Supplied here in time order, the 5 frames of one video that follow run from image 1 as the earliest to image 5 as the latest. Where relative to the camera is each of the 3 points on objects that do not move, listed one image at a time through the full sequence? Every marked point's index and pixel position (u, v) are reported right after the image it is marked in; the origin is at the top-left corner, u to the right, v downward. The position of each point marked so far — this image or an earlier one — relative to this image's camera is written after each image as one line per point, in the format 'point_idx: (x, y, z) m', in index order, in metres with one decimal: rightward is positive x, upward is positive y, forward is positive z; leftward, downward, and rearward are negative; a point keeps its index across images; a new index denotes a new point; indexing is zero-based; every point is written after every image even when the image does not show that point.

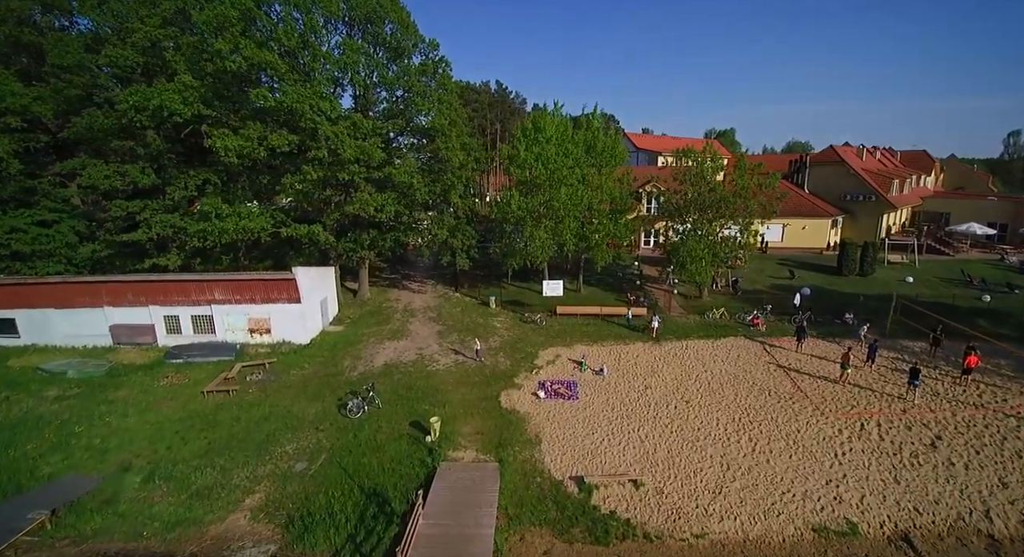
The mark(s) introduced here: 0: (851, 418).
0: (+13.0, -5.4, +20.0) m
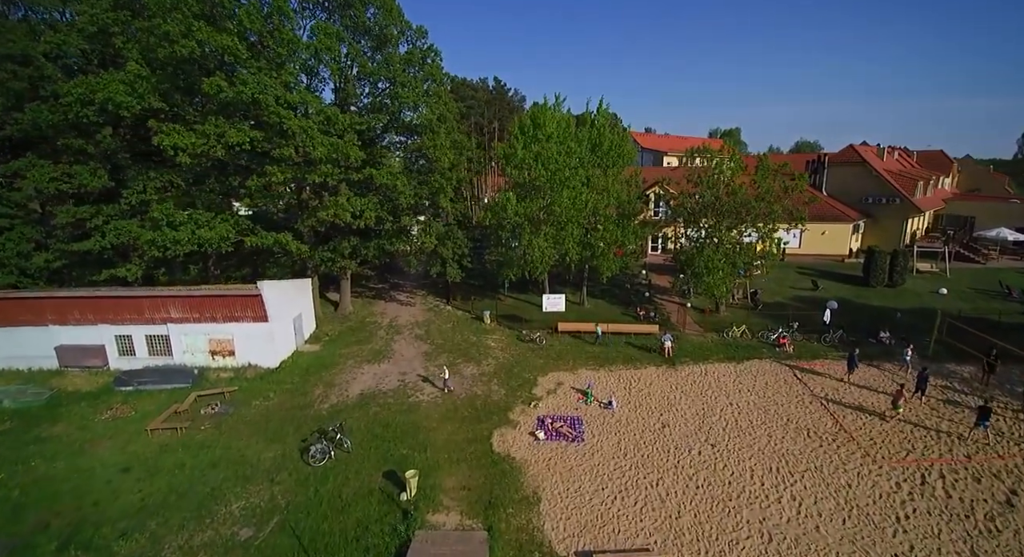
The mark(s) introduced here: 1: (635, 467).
0: (+12.8, -6.1, +16.9) m
1: (+3.9, -6.0, +16.4) m
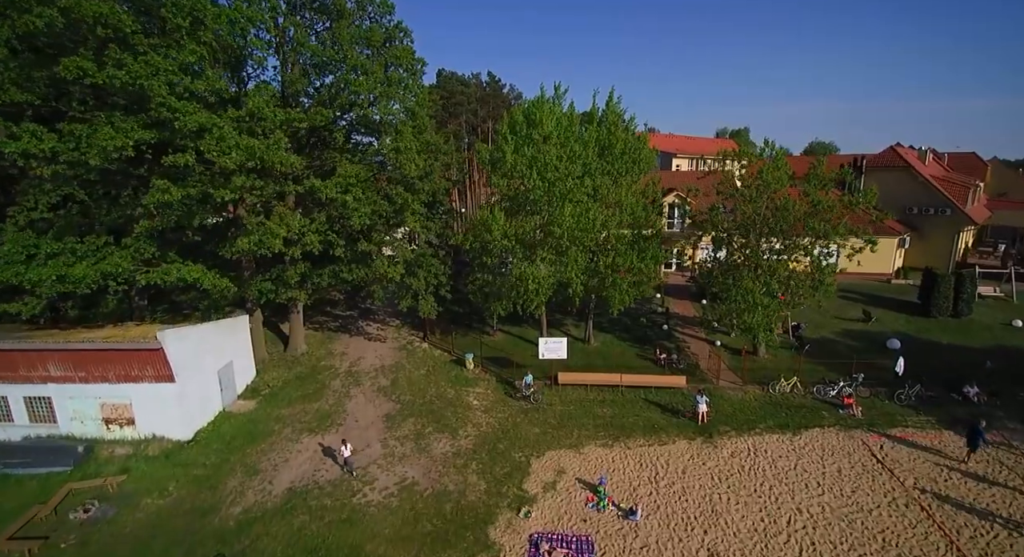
0: (+12.3, -7.8, +11.2) m
1: (+3.4, -7.6, +10.7) m
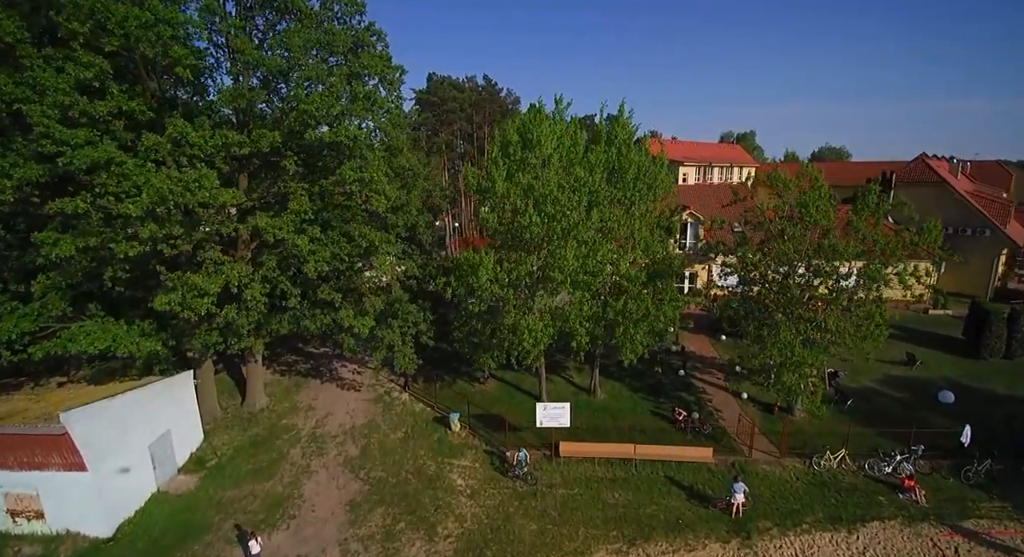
0: (+12.1, -9.6, +7.7) m
1: (+3.2, -9.4, +7.2) m
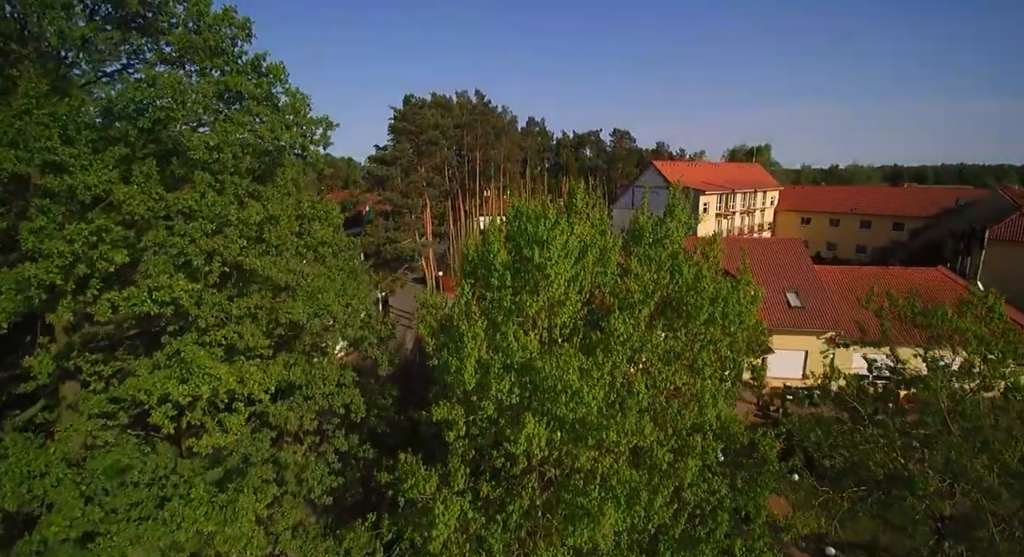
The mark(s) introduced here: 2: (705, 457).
0: (+11.8, -14.2, 0.0) m
1: (+2.9, -14.0, -0.5) m
2: (+4.2, -3.9, +11.4) m
